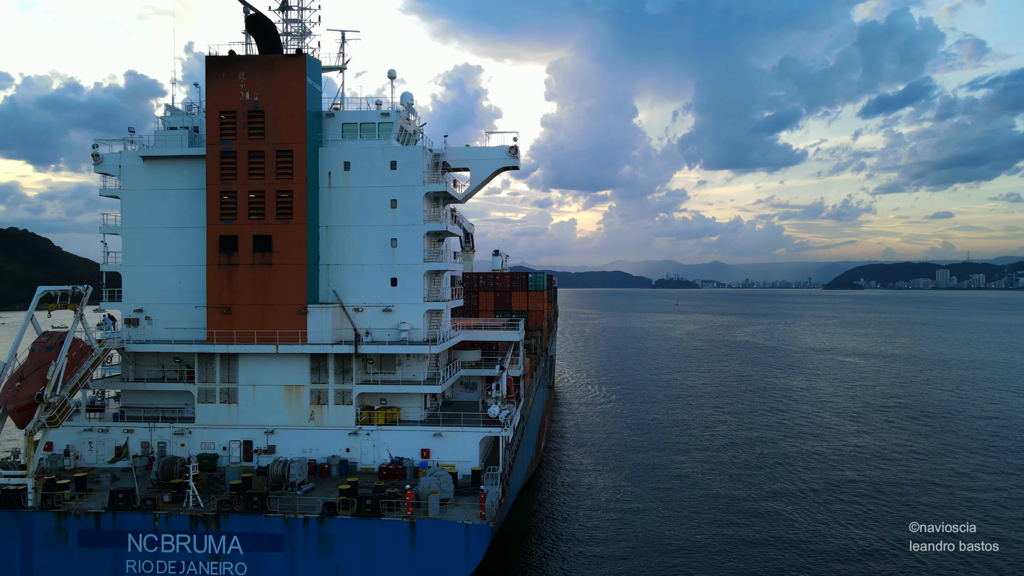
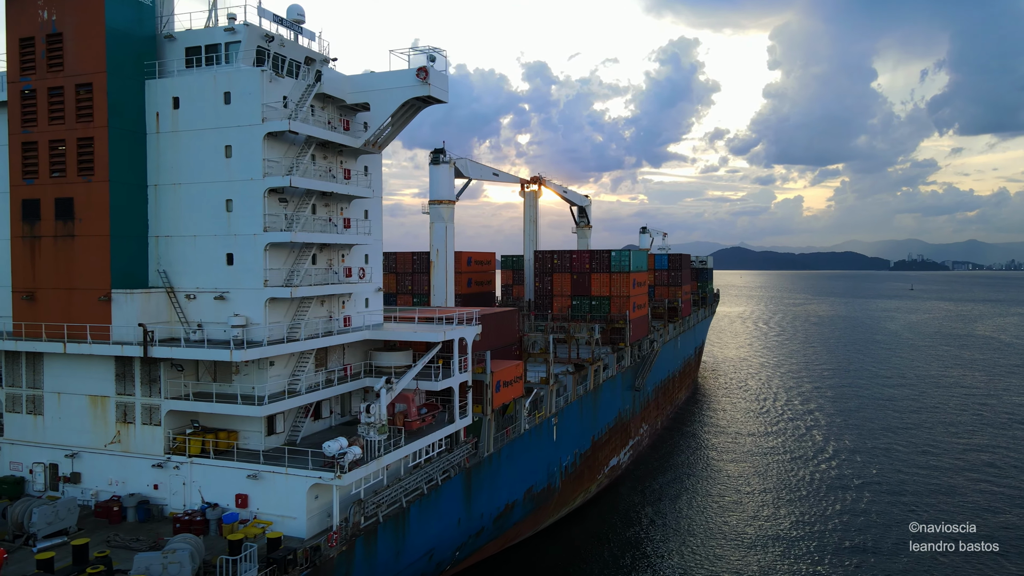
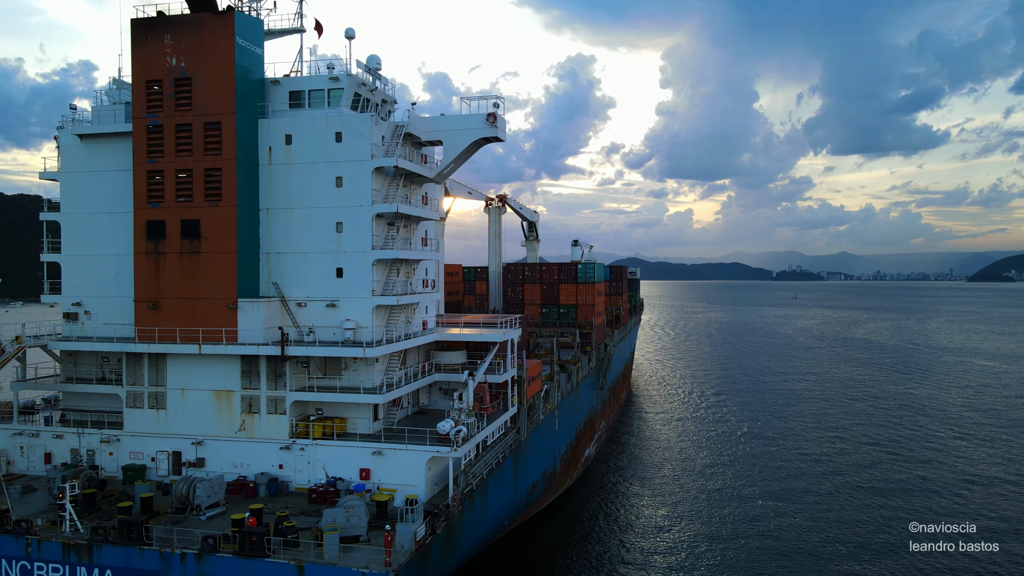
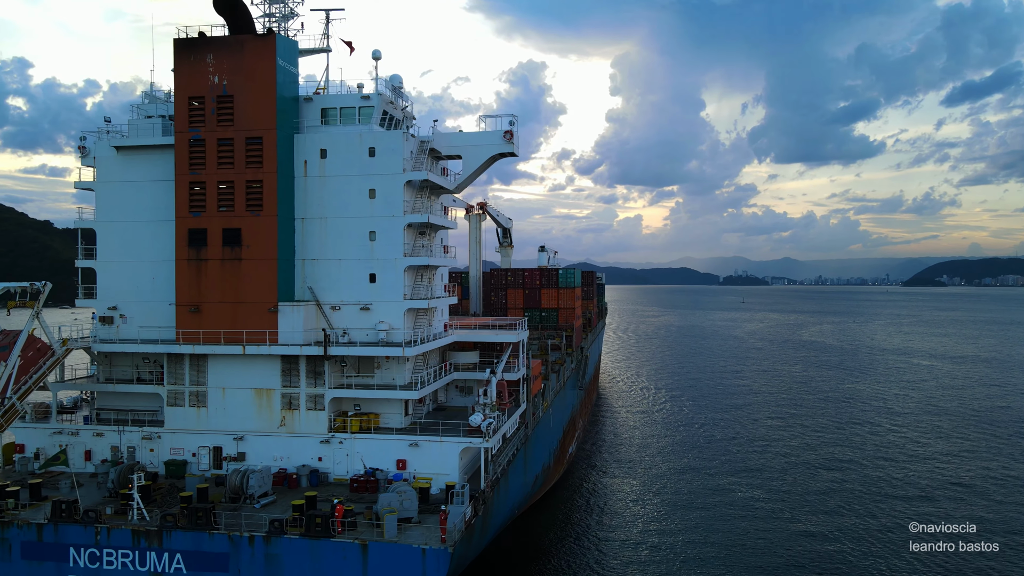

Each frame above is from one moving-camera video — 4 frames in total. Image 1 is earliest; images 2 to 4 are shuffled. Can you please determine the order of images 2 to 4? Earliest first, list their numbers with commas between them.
4, 3, 2
